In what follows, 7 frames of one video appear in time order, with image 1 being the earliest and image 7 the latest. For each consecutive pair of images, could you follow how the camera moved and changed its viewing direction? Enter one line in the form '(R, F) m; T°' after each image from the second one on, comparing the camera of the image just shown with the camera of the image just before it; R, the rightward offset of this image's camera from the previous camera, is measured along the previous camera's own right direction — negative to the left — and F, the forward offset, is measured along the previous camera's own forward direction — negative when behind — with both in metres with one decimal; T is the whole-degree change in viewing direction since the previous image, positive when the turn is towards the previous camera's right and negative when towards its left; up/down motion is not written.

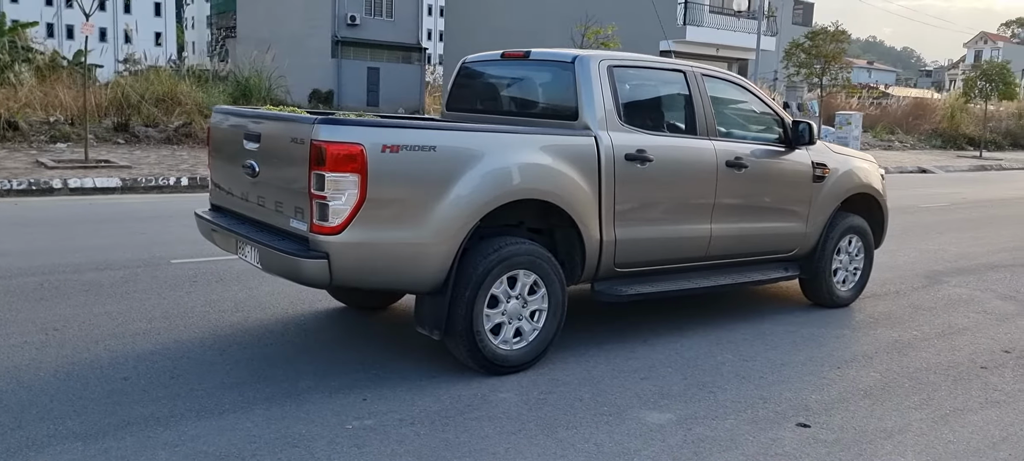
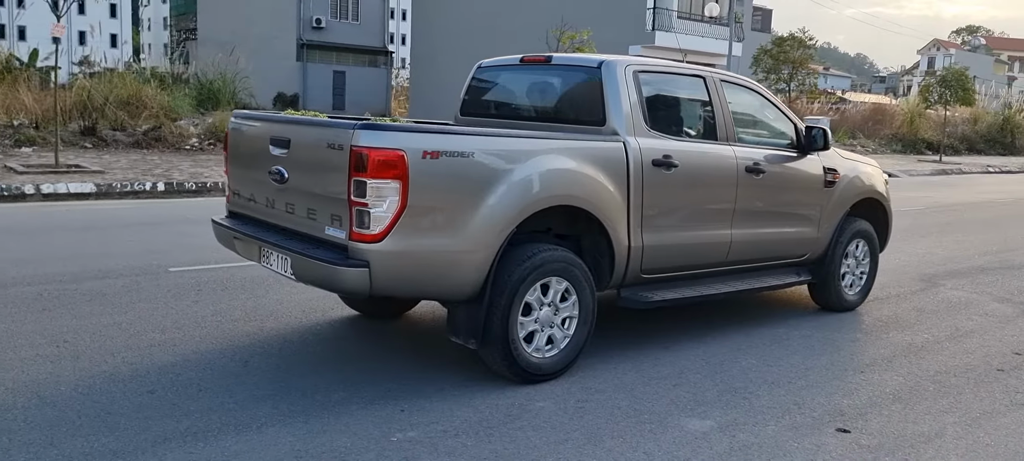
(-0.4, +0.1) m; +3°
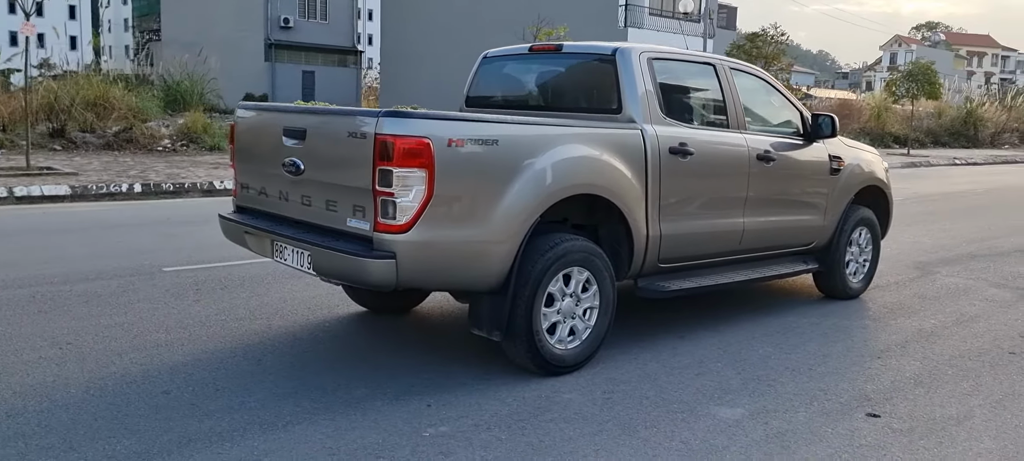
(-0.3, +0.1) m; +2°
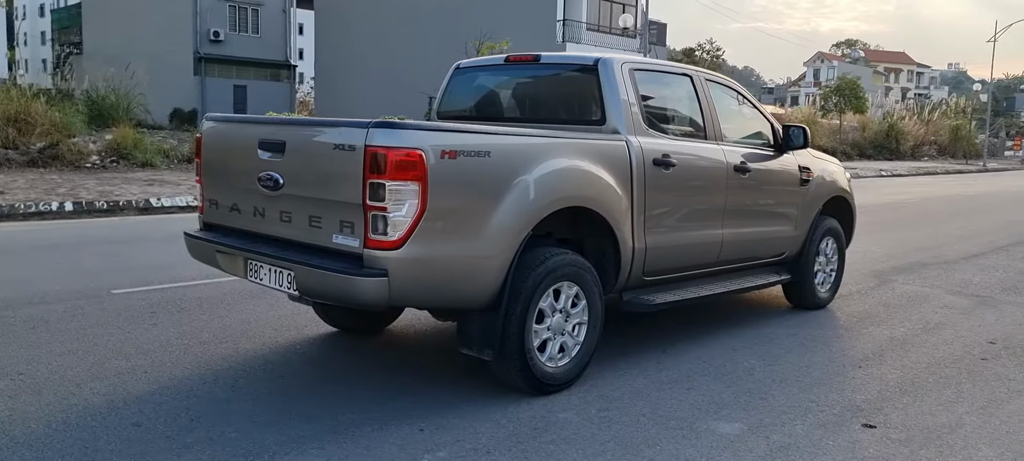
(-0.3, +0.2) m; +4°
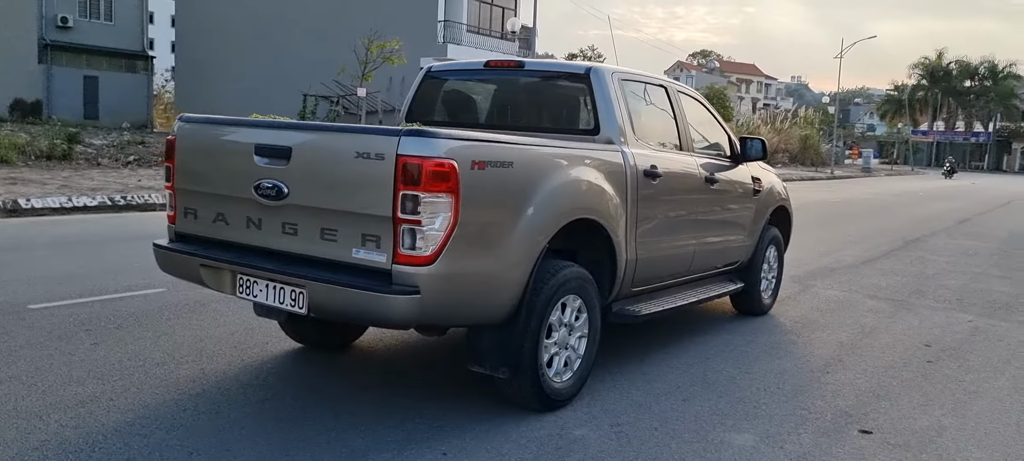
(-0.8, +0.2) m; +9°
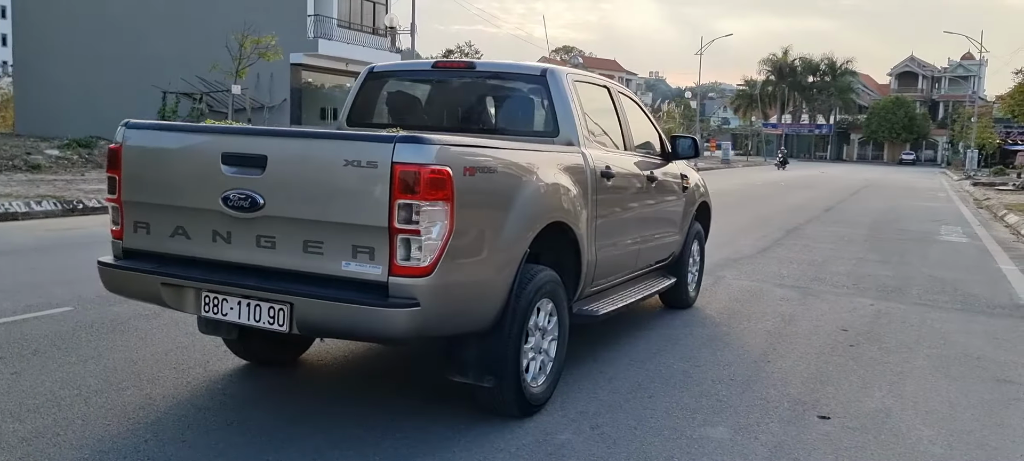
(-0.6, +0.1) m; +9°
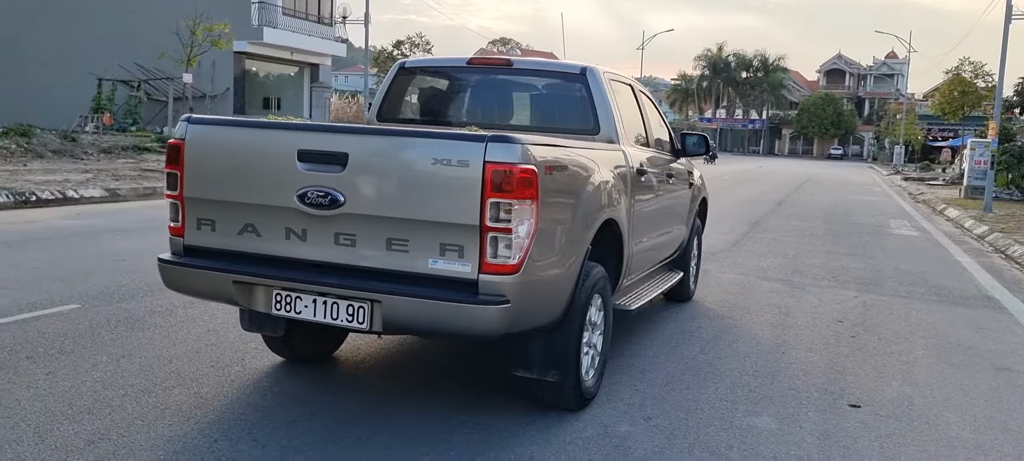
(-0.6, 0.0) m; +4°
